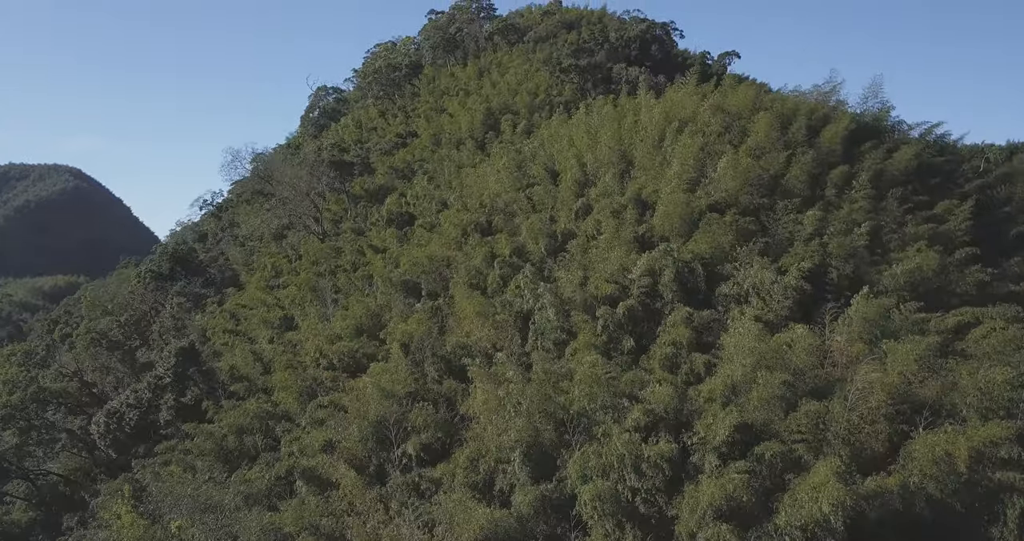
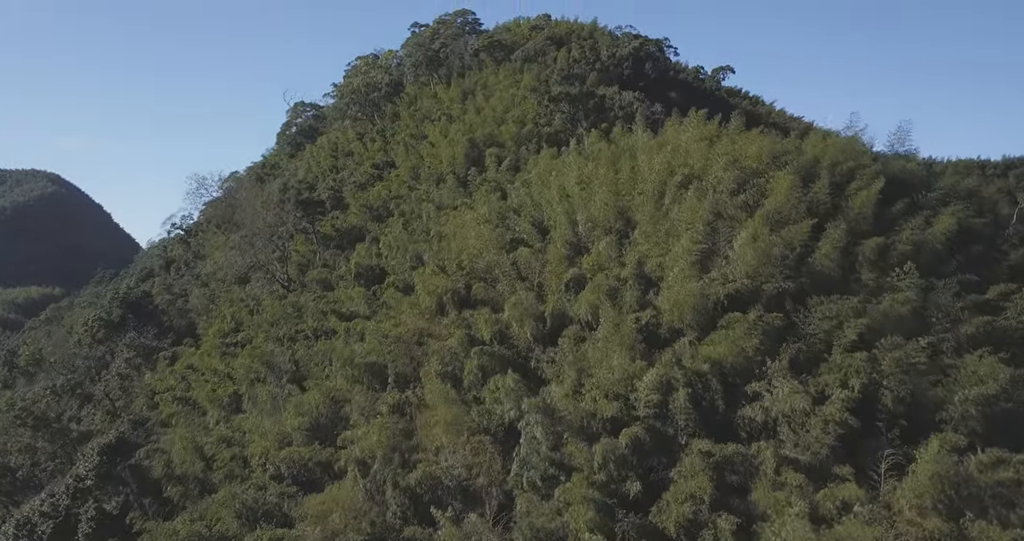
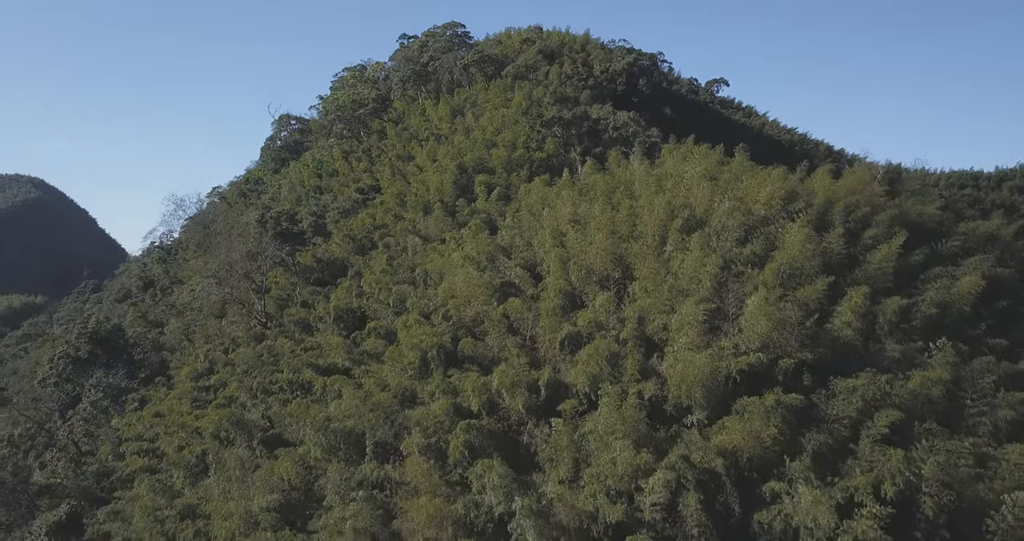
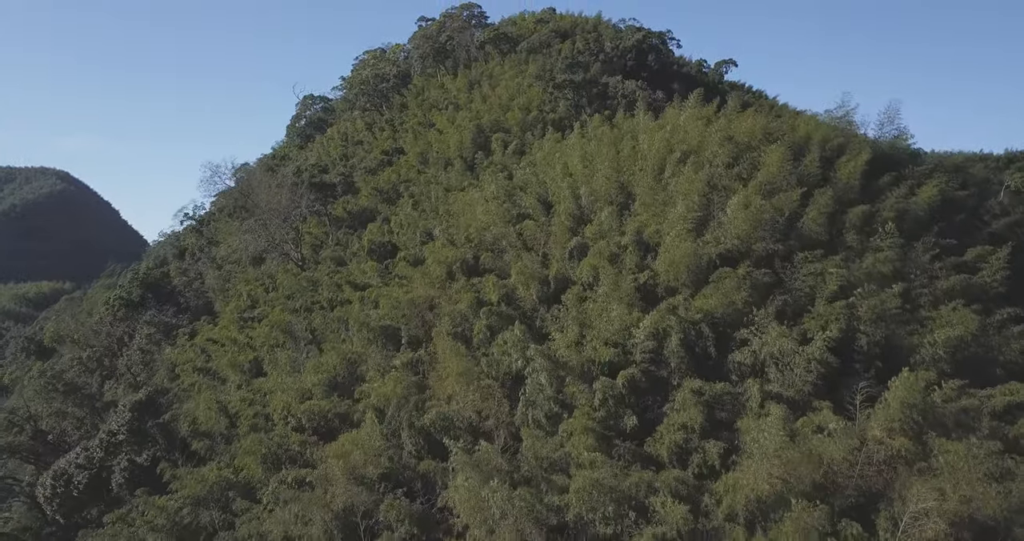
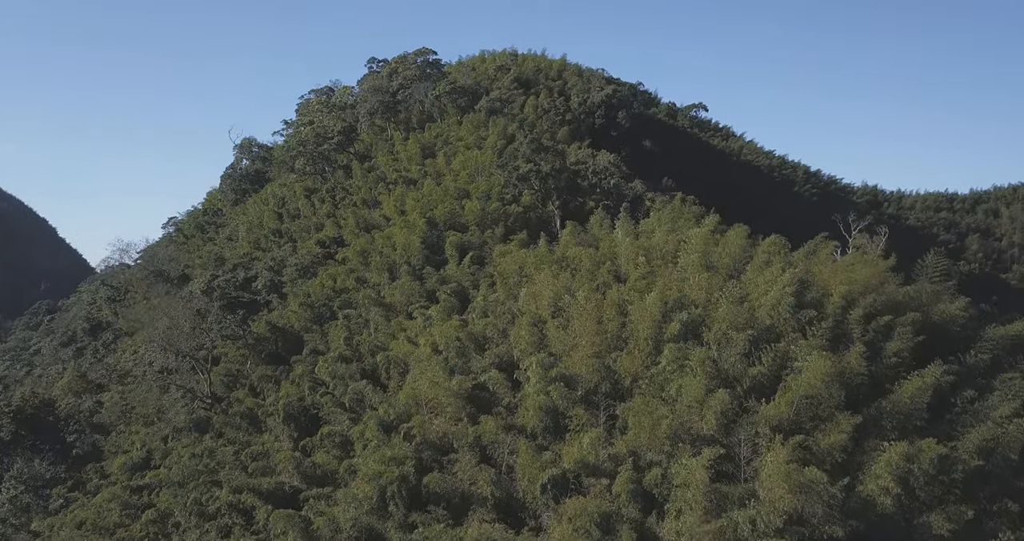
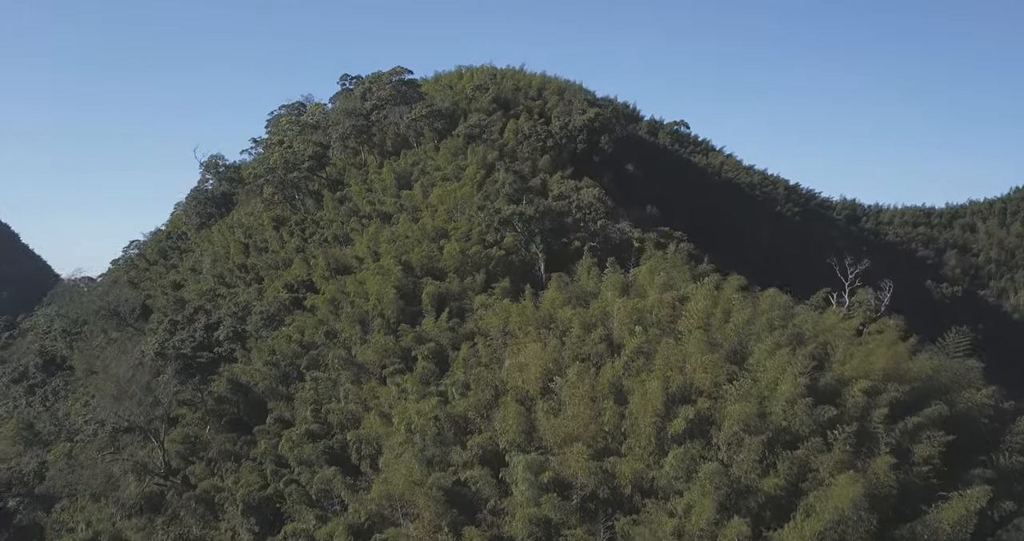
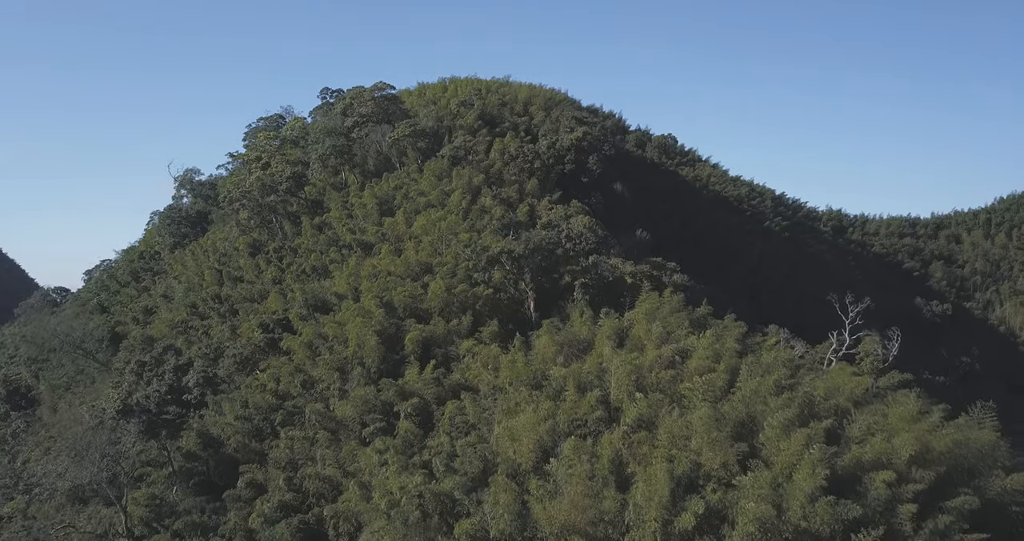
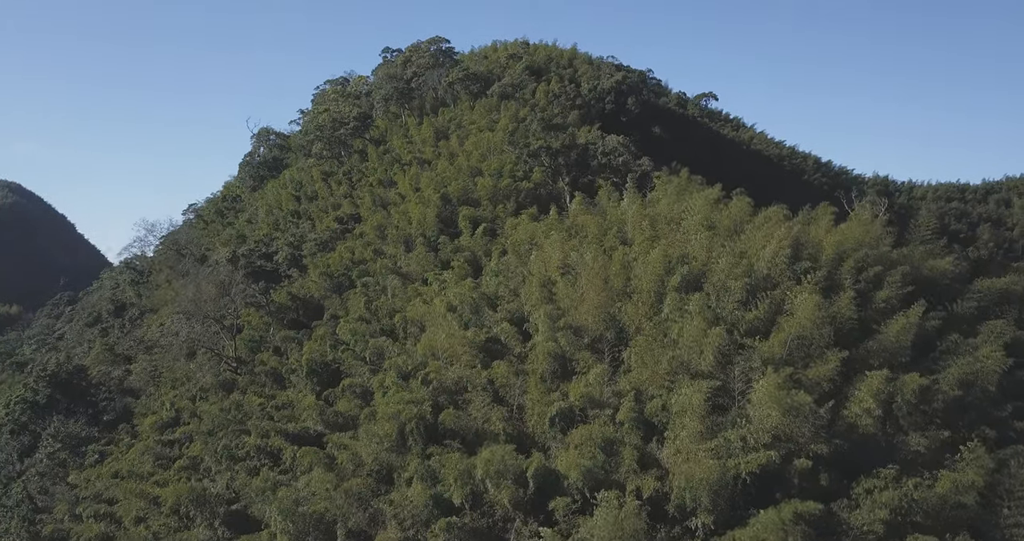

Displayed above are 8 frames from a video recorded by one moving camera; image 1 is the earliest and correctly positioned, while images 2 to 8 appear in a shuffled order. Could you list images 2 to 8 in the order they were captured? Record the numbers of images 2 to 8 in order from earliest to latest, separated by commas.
4, 2, 3, 8, 5, 6, 7
